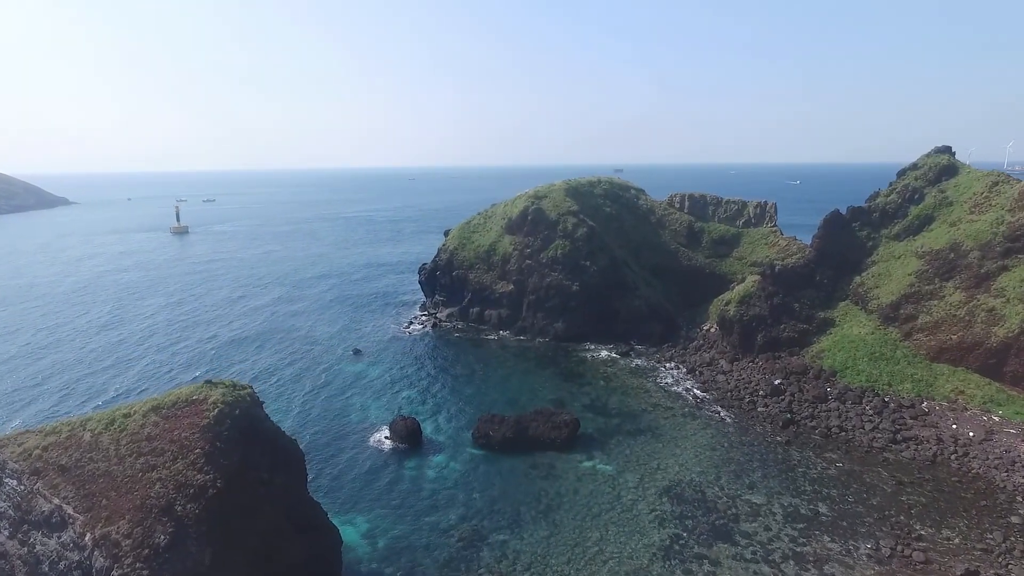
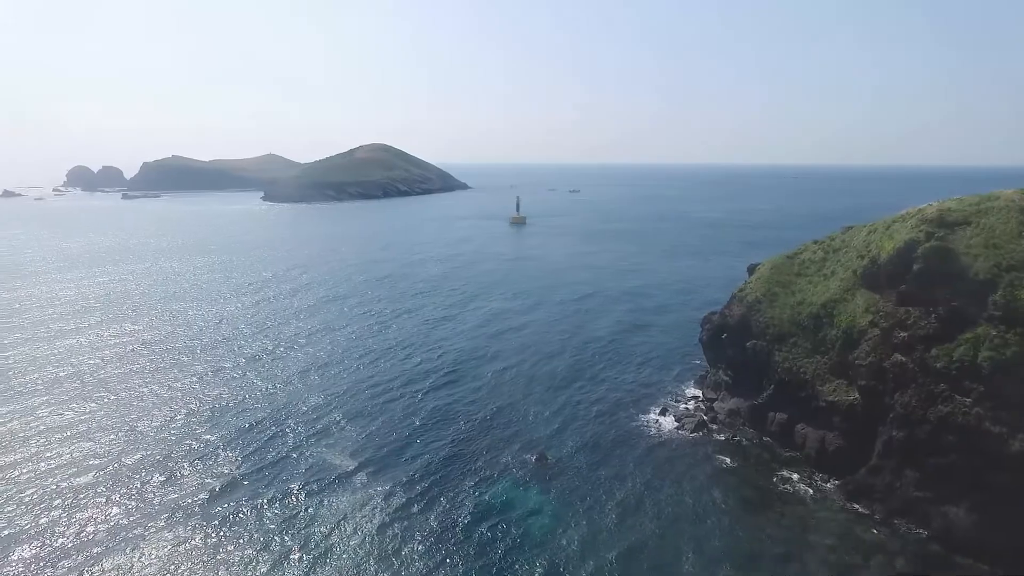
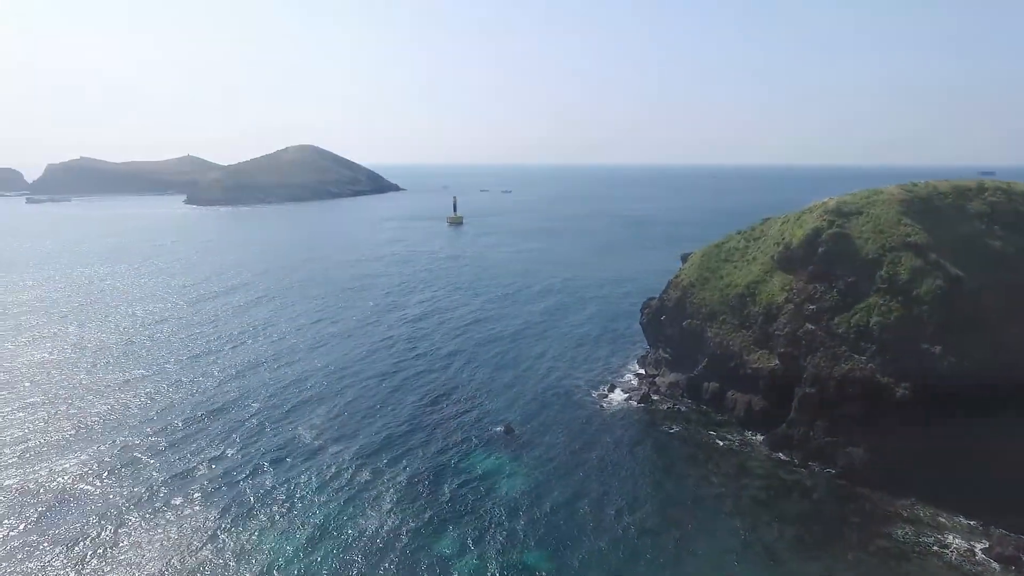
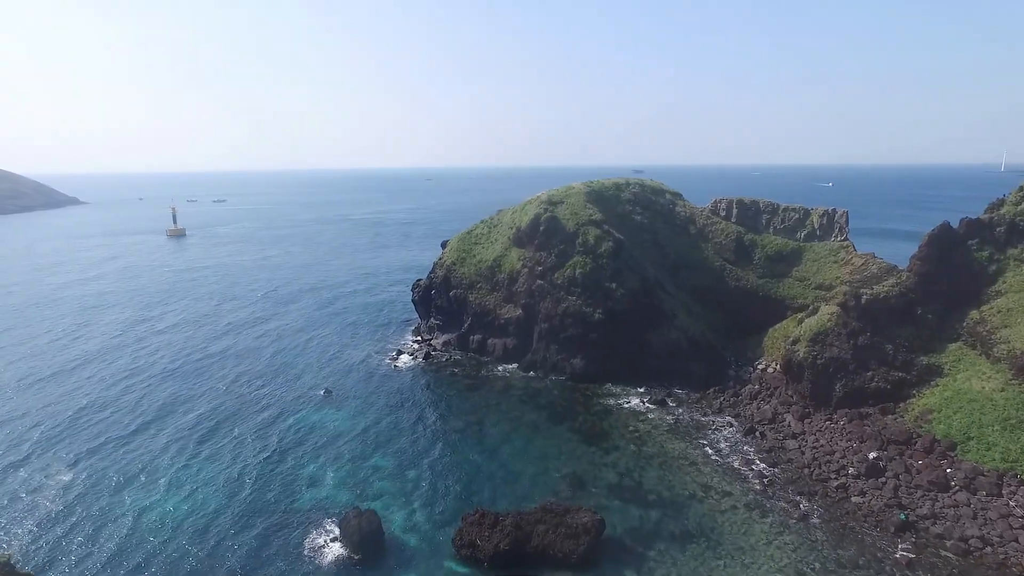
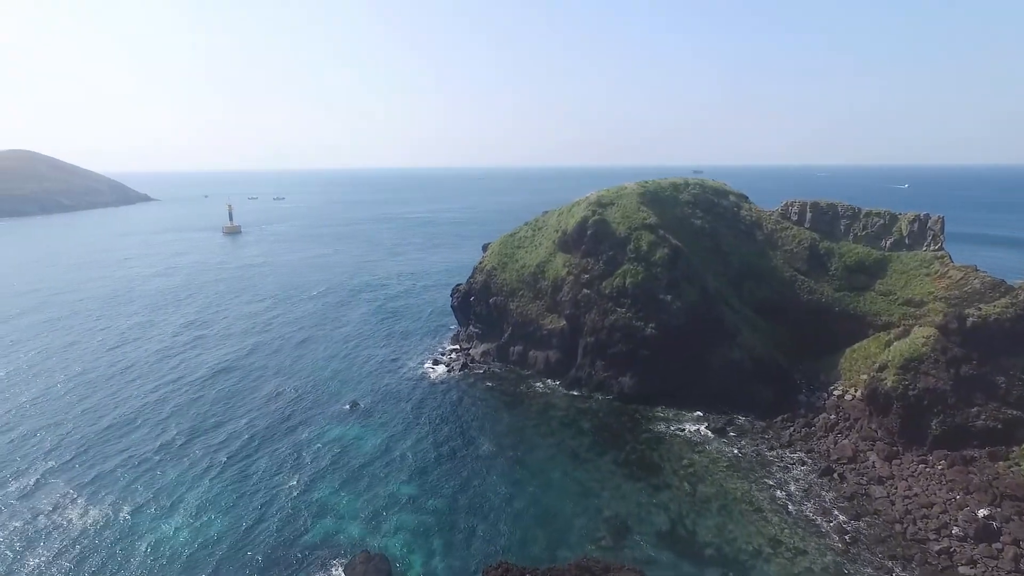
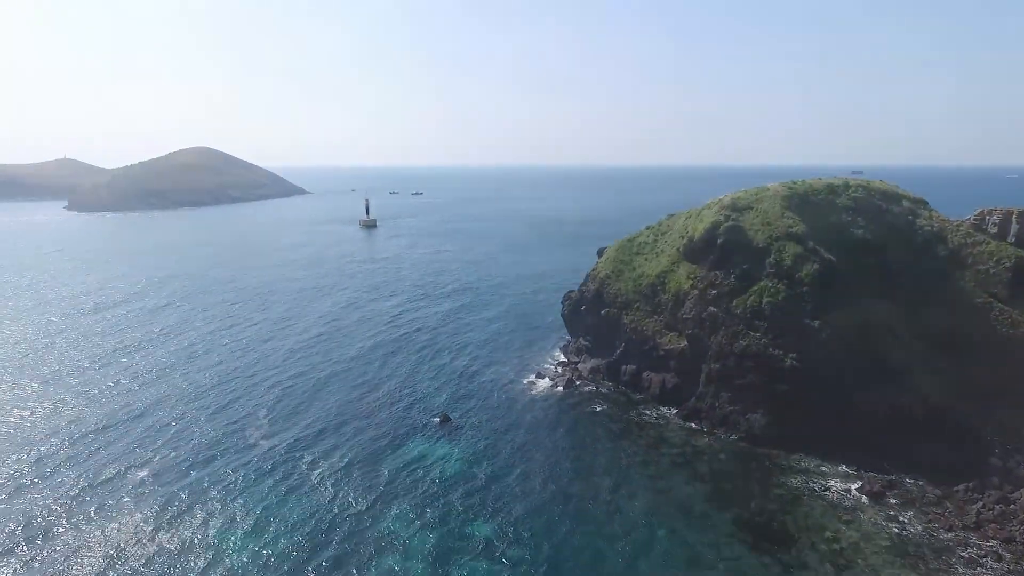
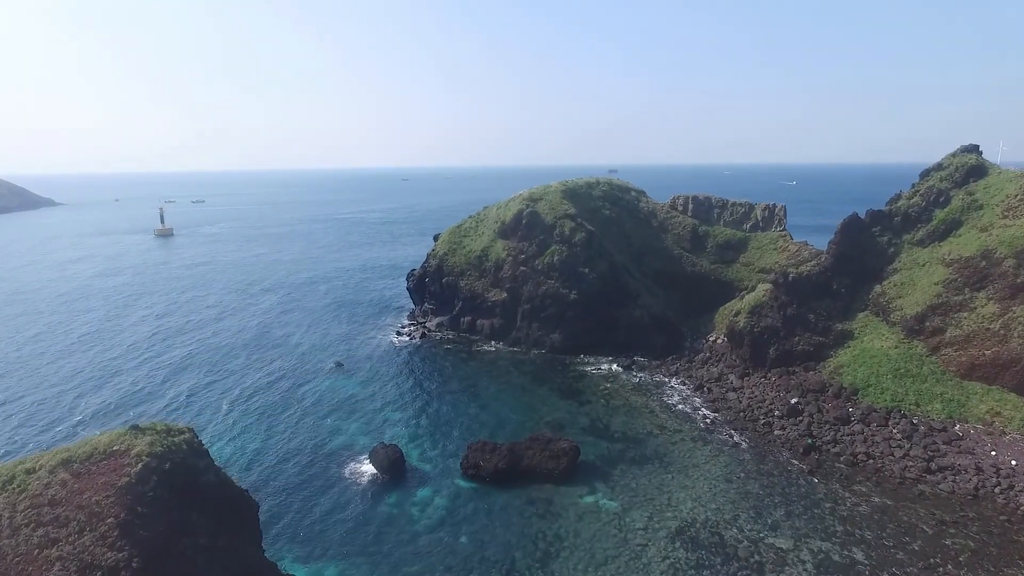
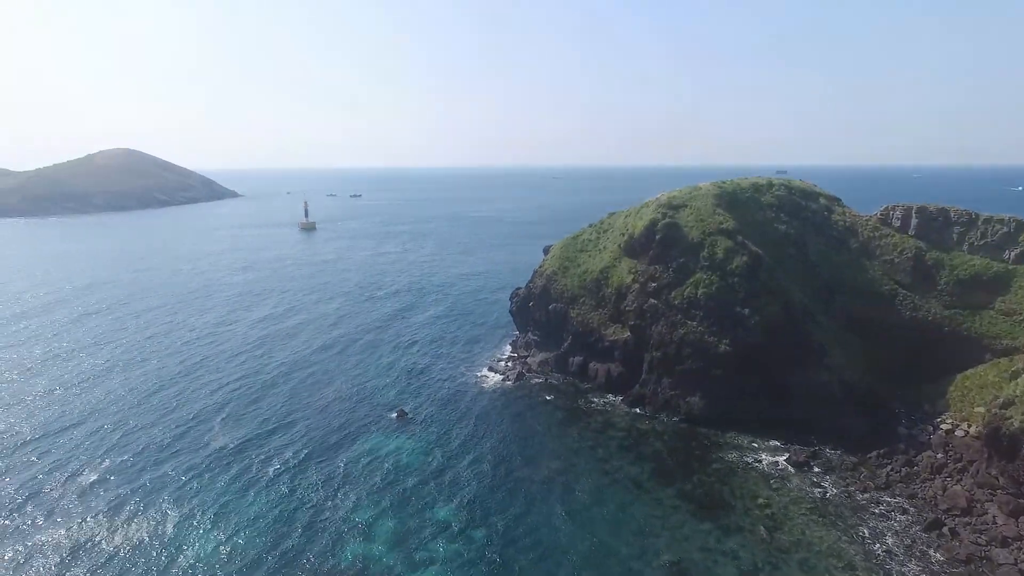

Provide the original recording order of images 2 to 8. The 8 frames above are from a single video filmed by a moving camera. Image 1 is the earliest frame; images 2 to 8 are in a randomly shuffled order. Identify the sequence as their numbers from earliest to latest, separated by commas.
7, 4, 5, 8, 6, 3, 2
